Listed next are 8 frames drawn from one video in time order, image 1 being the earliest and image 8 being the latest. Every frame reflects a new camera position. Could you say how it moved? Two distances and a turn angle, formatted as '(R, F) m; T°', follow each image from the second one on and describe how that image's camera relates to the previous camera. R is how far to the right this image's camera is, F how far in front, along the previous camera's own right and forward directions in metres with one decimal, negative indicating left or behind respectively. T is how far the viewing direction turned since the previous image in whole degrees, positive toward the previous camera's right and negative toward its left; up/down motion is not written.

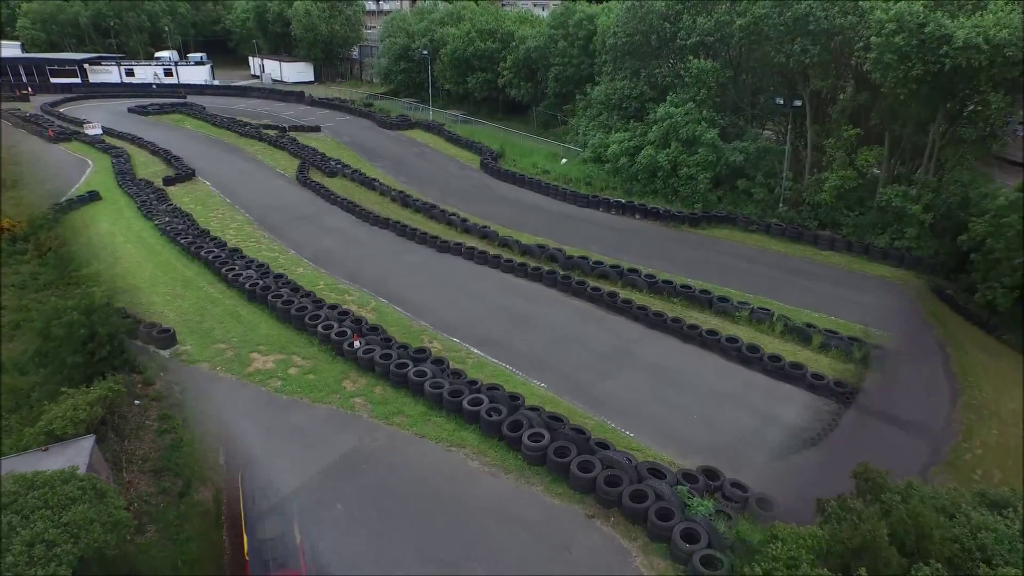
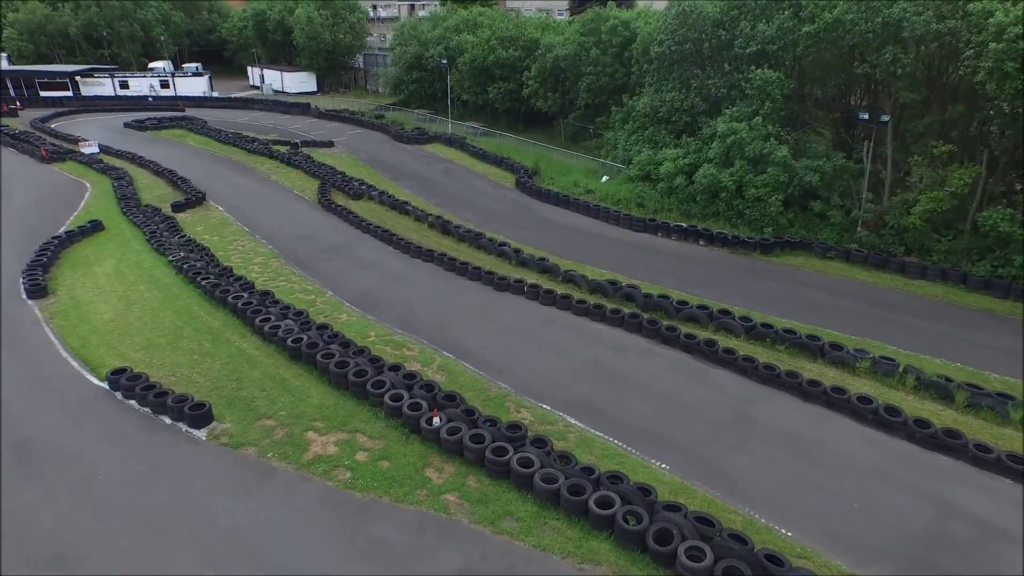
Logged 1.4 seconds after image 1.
(-2.0, +2.0) m; +1°
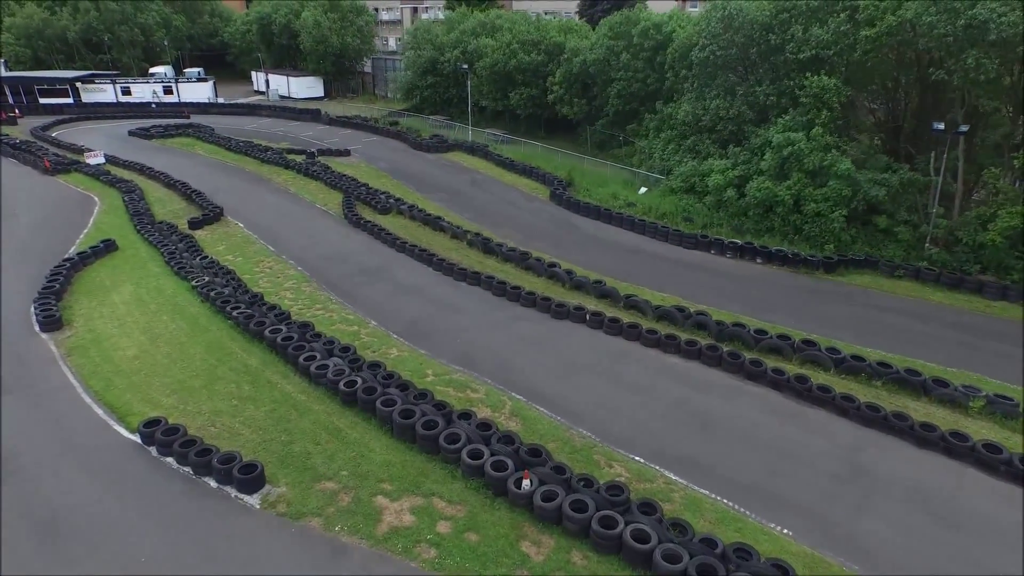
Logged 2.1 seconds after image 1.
(-1.6, +1.2) m; +1°
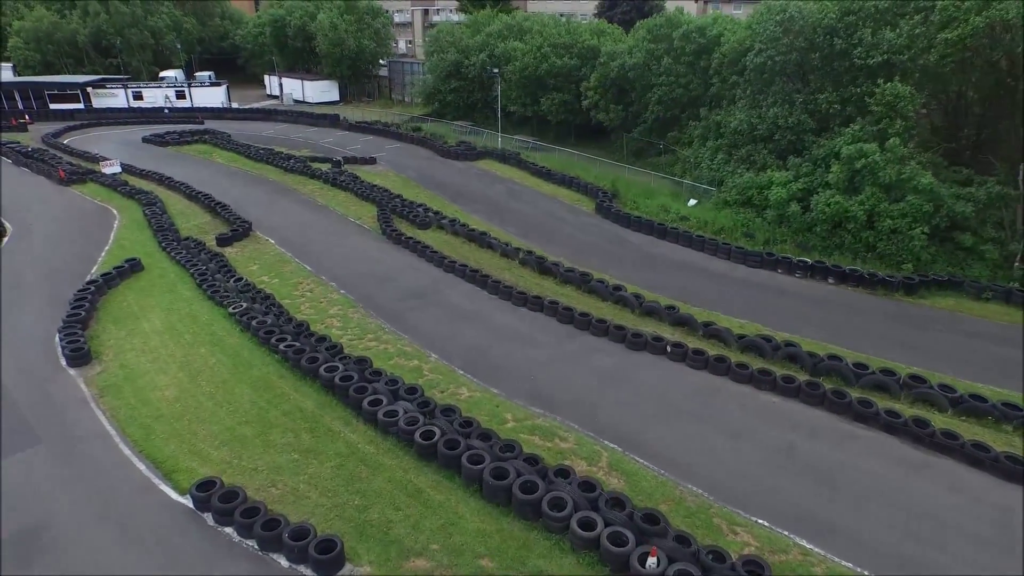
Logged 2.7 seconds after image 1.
(-1.6, +1.2) m; 0°
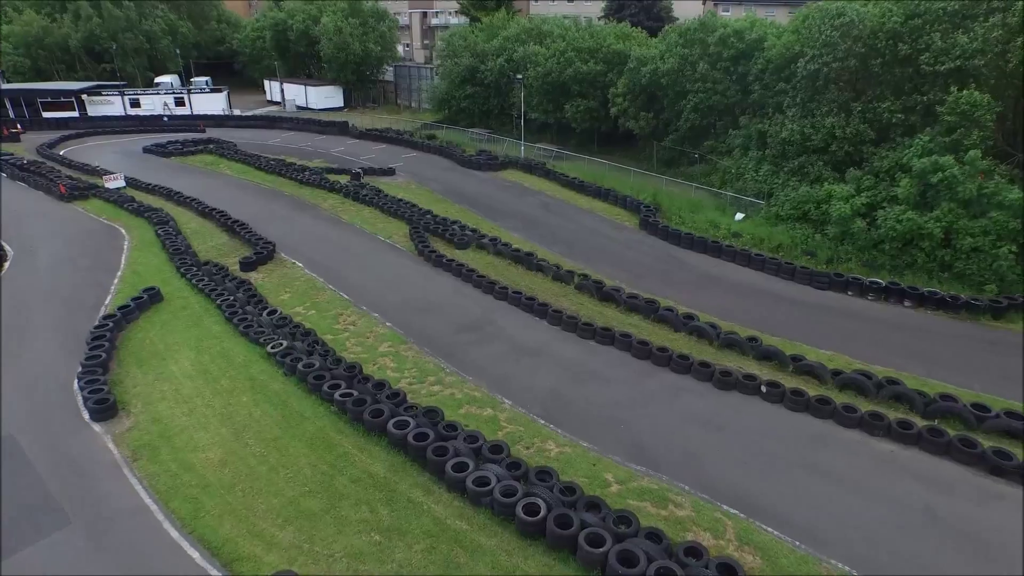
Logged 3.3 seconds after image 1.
(-1.7, +1.3) m; +1°
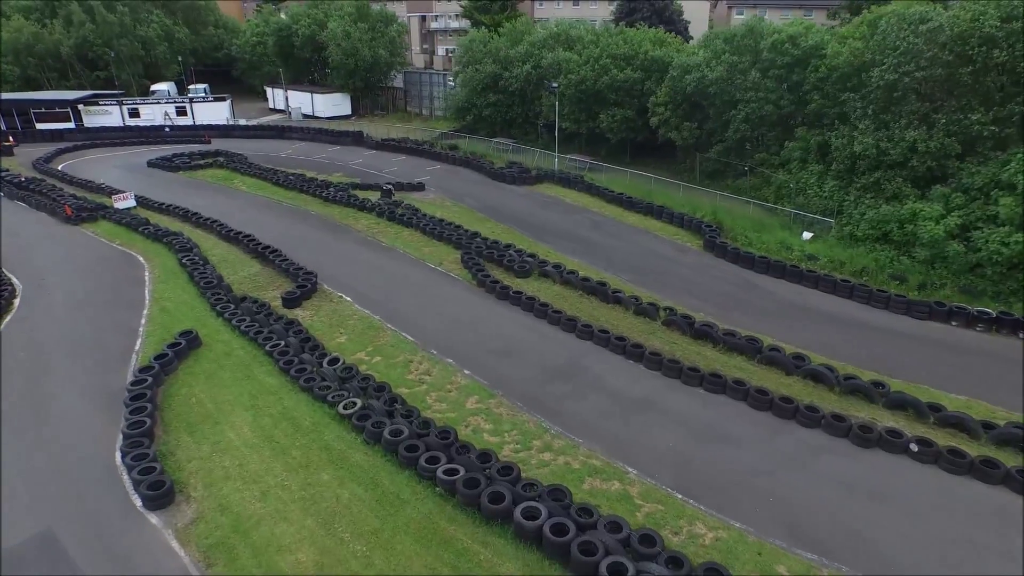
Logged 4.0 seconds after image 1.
(-2.3, +1.6) m; +1°
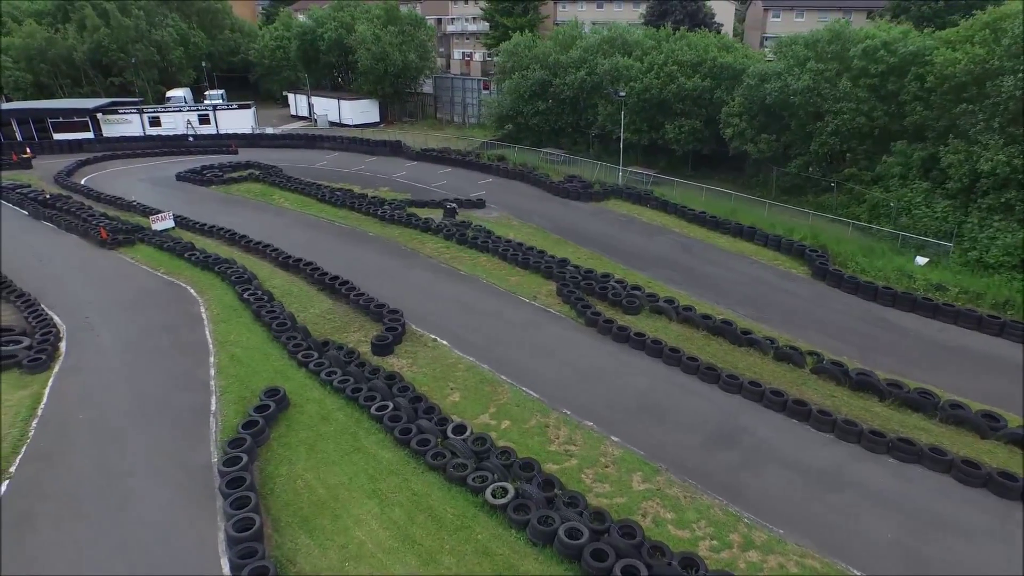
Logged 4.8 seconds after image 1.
(-2.9, +1.8) m; +1°
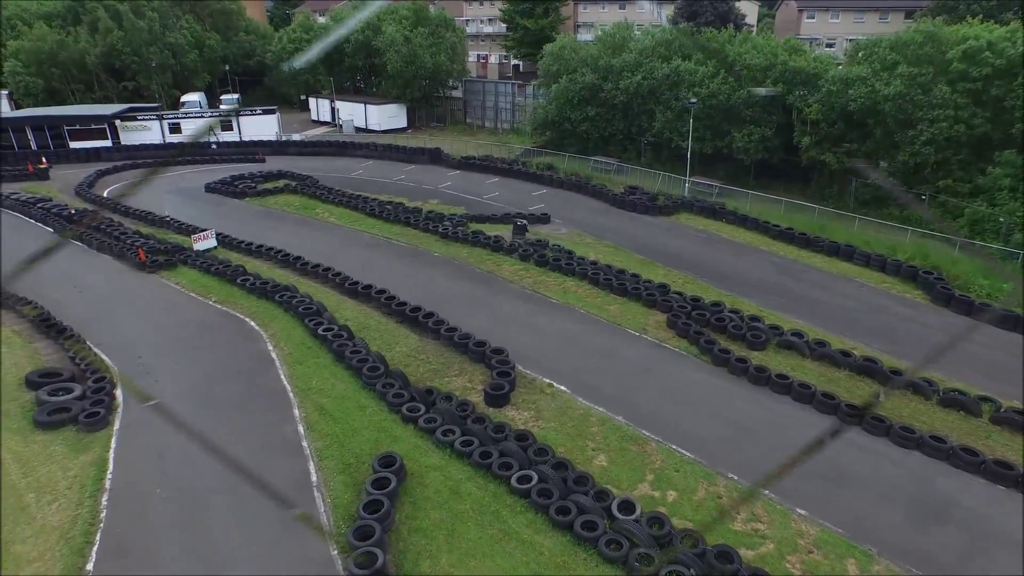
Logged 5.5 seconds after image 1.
(-2.7, +1.7) m; +1°
